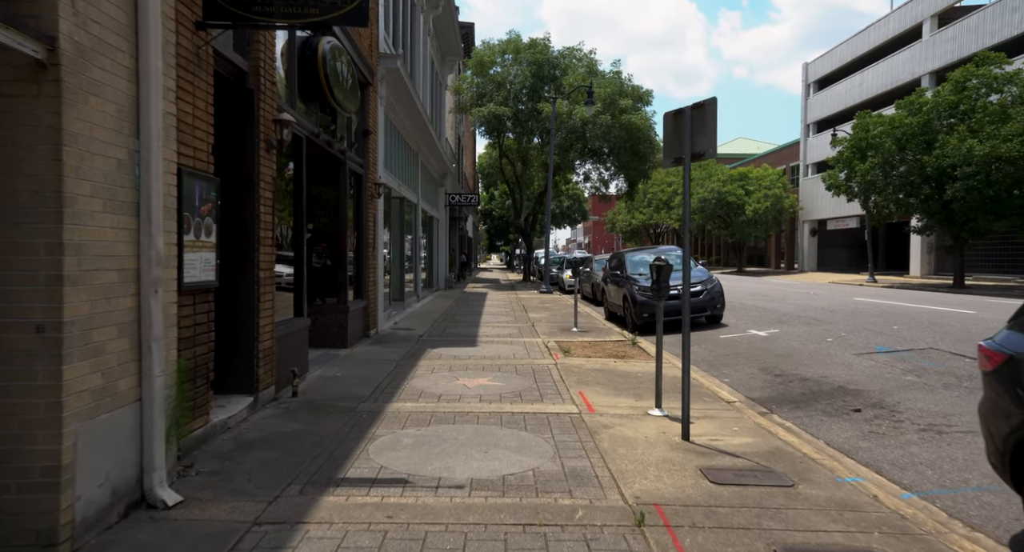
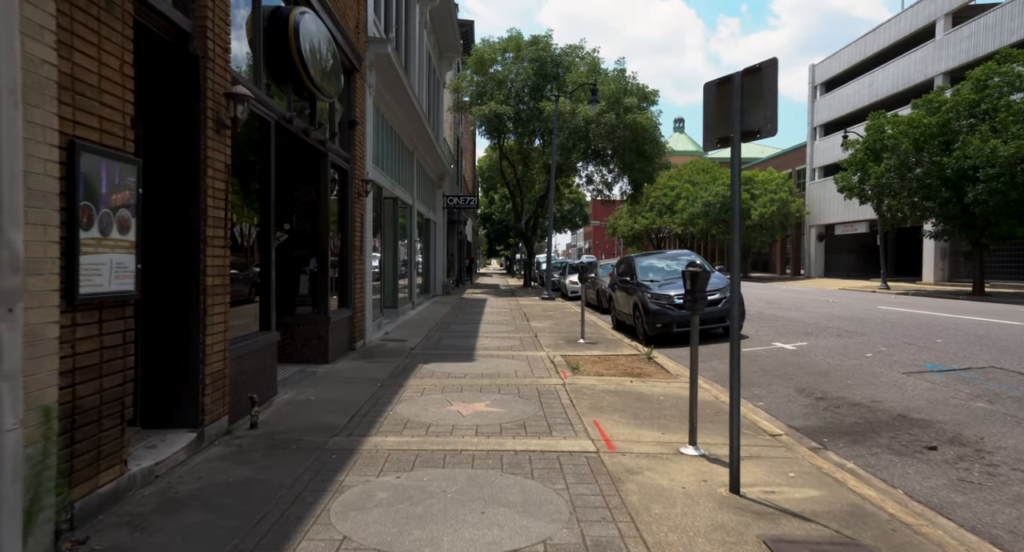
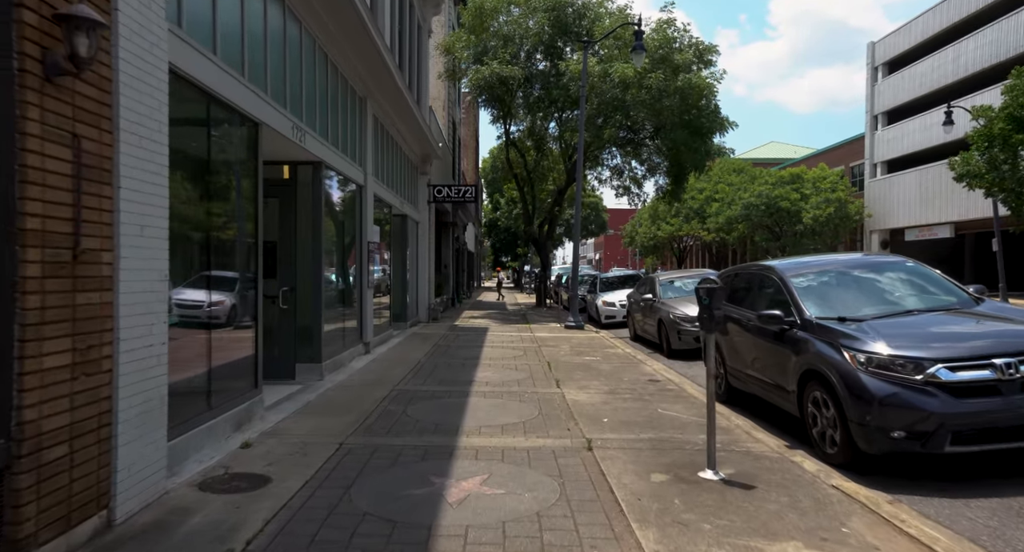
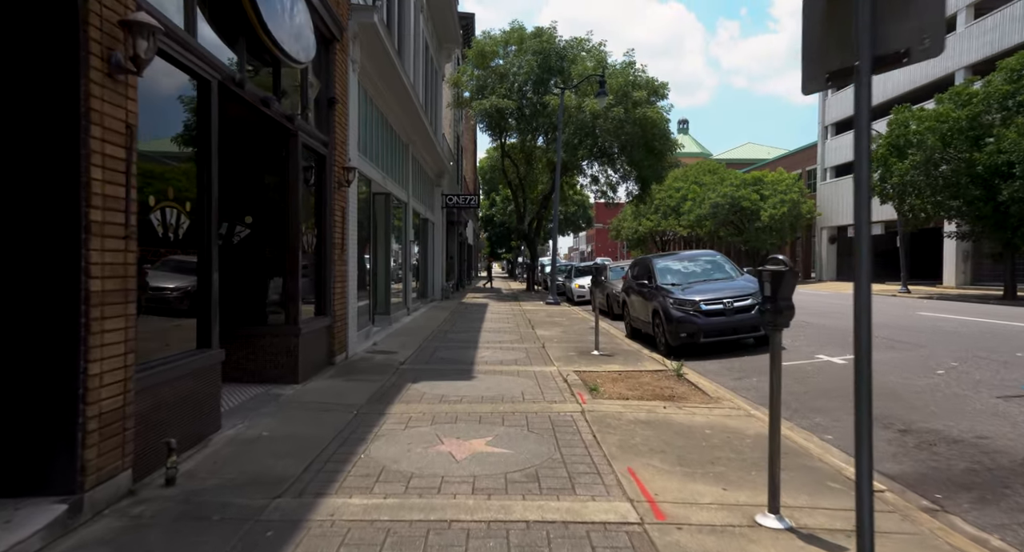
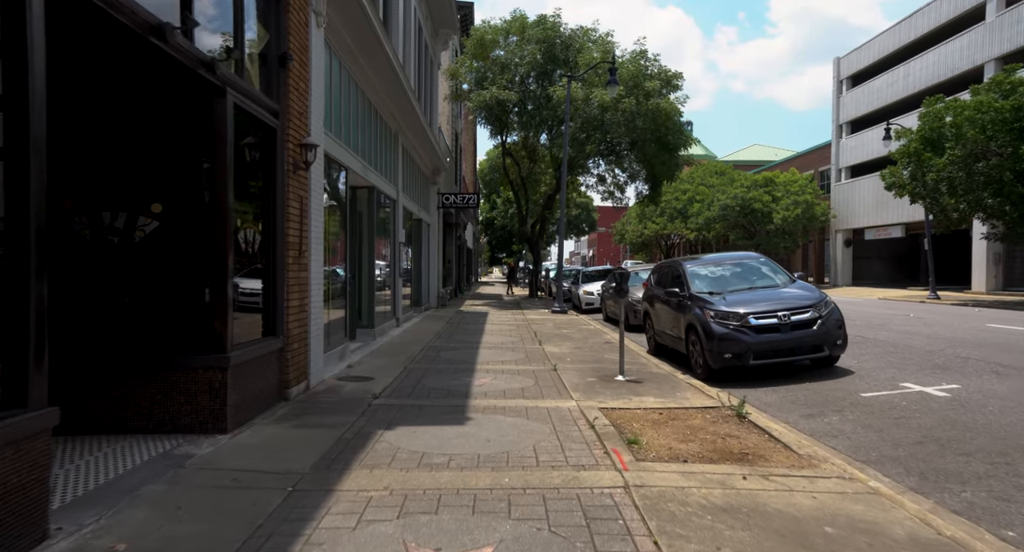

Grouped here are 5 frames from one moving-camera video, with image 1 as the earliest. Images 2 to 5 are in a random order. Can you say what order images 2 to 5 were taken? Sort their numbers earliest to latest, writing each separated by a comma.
2, 4, 5, 3
